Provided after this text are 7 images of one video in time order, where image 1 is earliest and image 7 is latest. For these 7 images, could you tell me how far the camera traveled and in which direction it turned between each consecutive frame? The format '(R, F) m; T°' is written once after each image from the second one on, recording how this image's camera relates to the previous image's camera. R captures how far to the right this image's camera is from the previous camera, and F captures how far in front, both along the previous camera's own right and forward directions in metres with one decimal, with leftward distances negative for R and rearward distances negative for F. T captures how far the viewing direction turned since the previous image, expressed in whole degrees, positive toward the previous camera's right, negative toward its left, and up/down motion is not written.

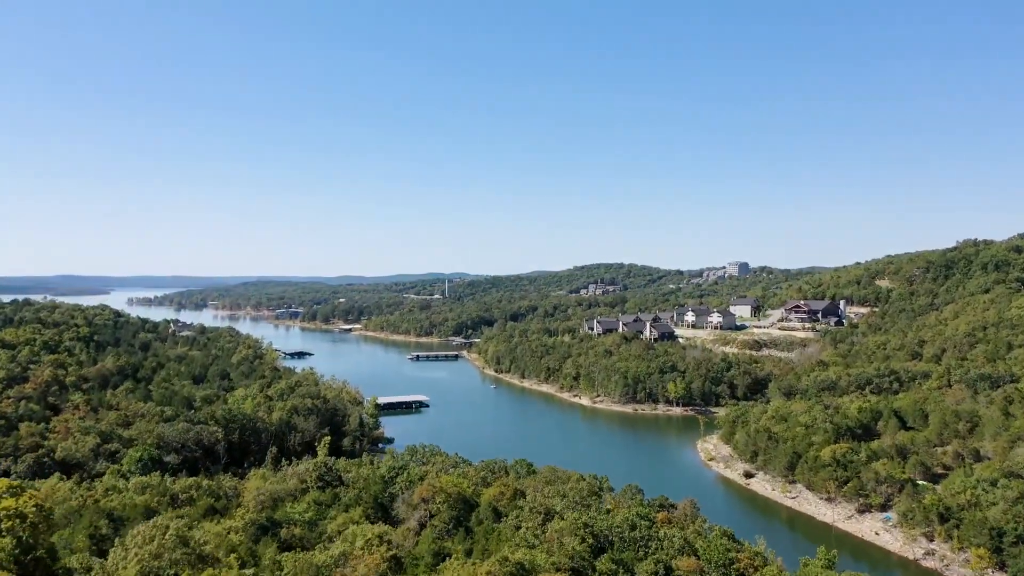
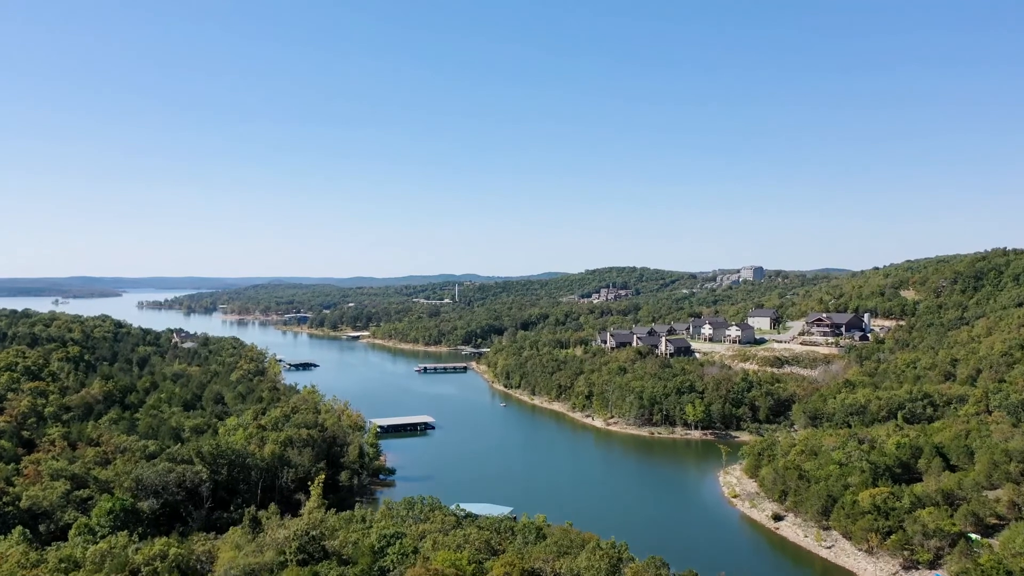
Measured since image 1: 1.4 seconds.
(+0.1, +1.6) m; -1°
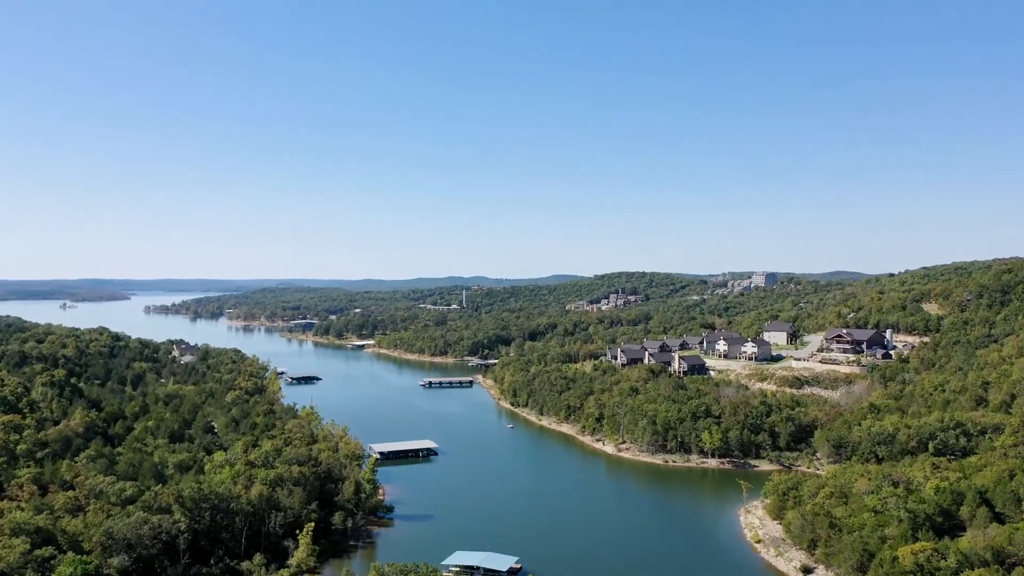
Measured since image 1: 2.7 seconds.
(0.0, +1.5) m; -1°
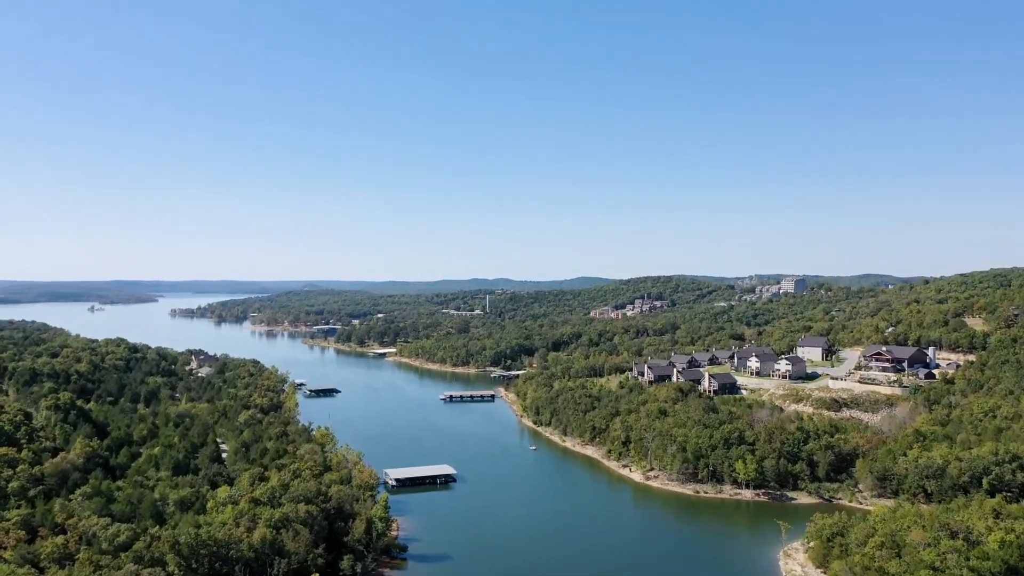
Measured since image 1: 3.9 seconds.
(+0.1, +1.4) m; -2°
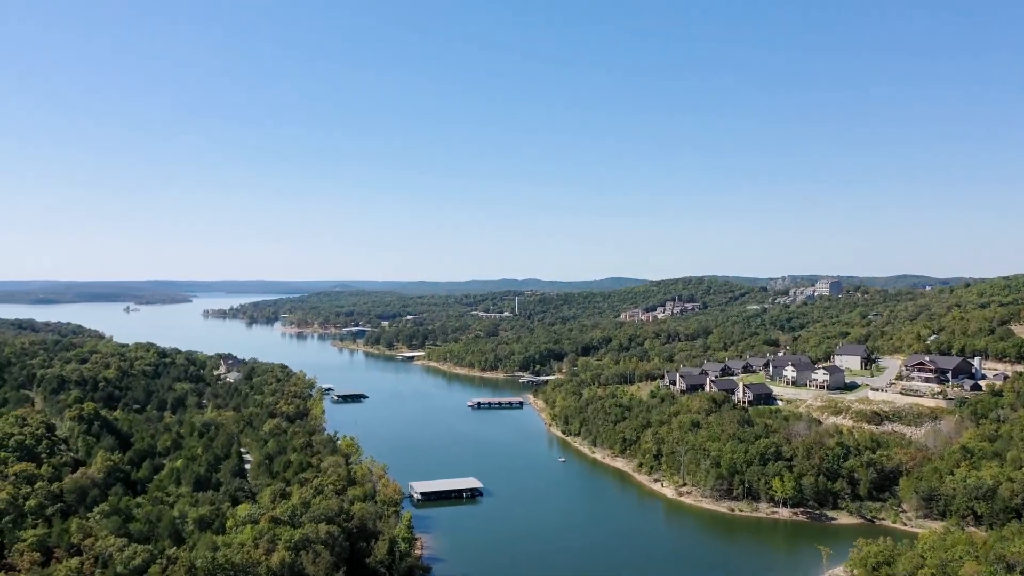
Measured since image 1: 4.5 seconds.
(0.0, +0.8) m; -2°
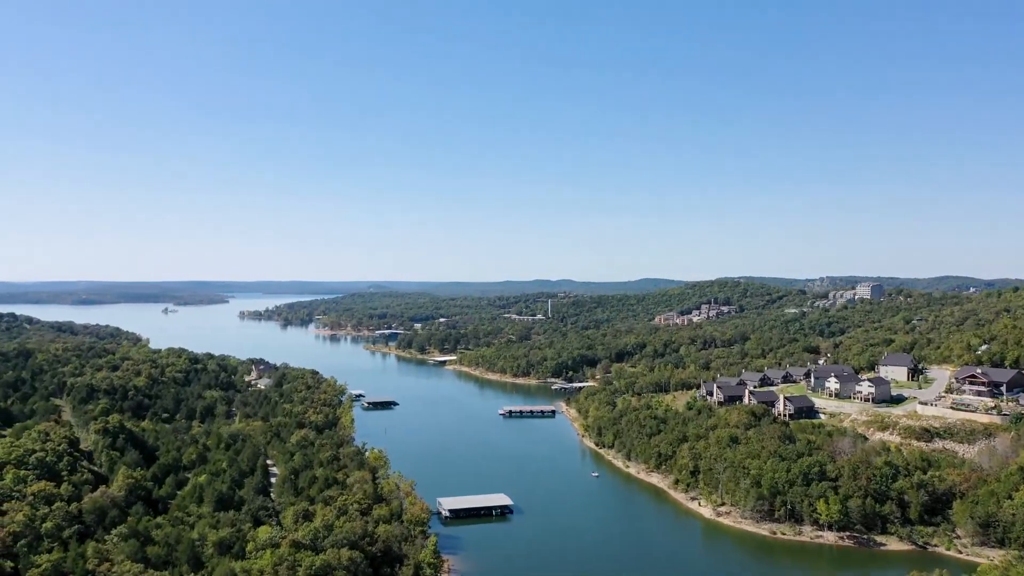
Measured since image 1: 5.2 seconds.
(+0.1, +0.9) m; -3°
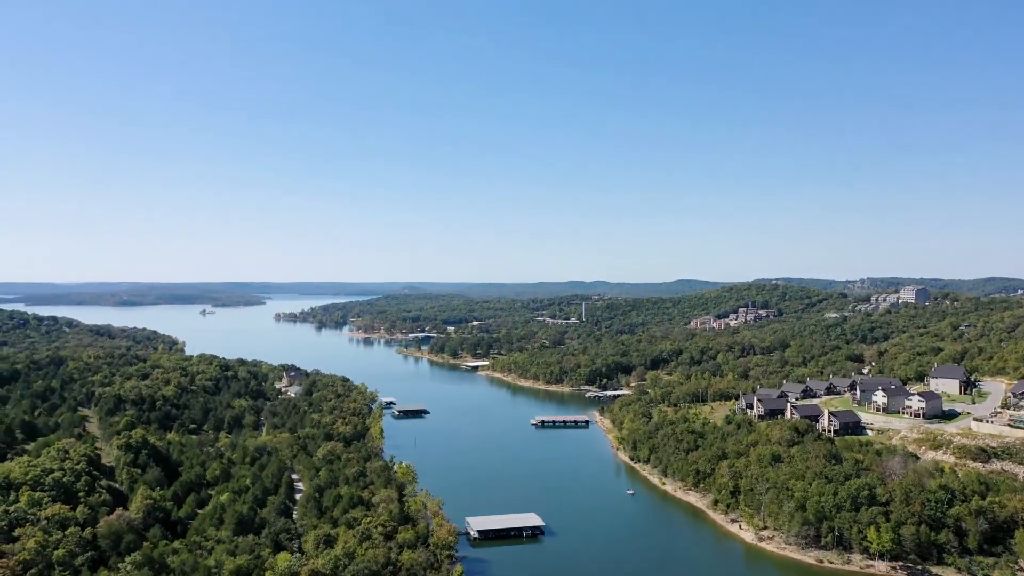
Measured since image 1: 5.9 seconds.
(+0.1, +1.0) m; -3°
